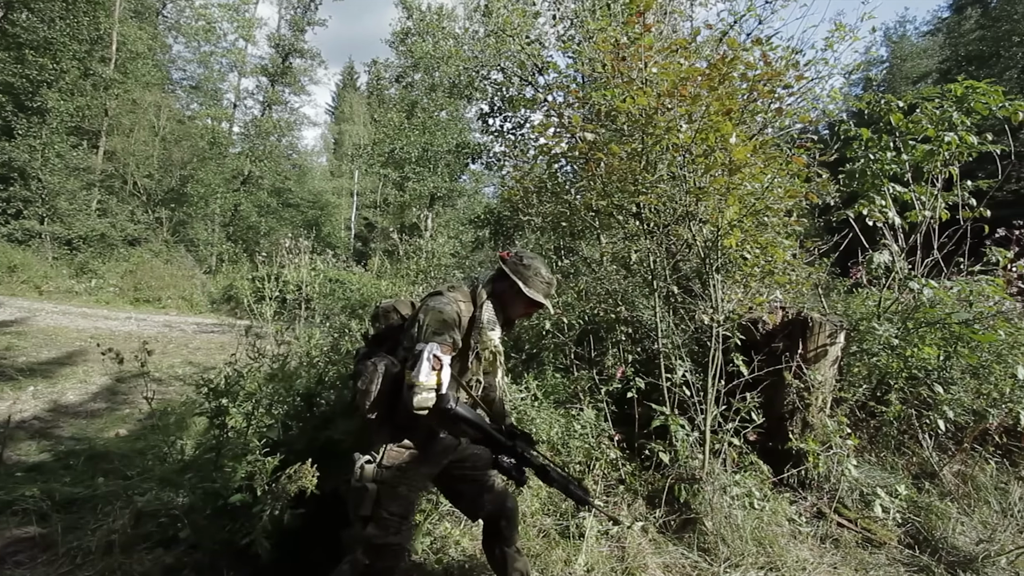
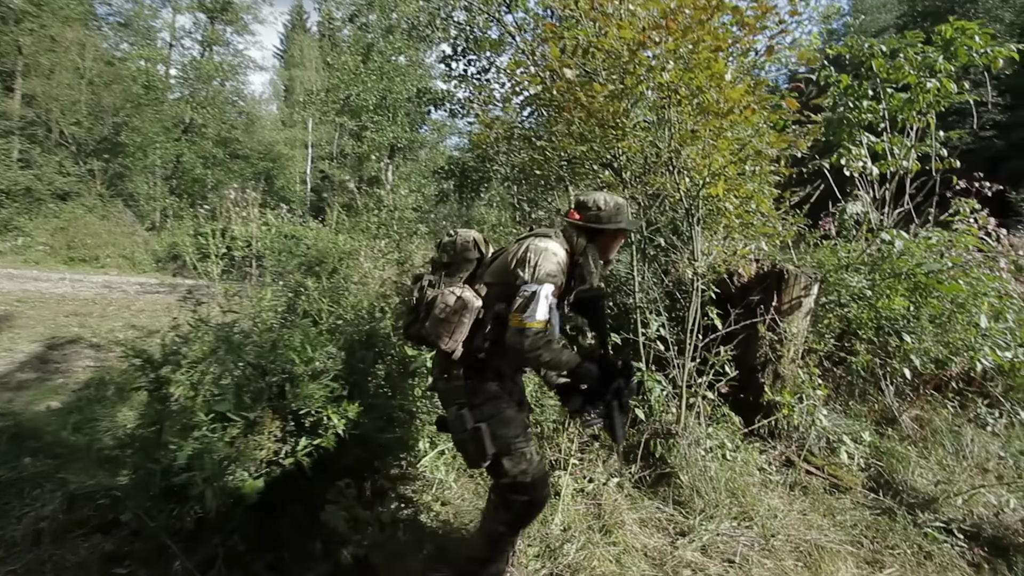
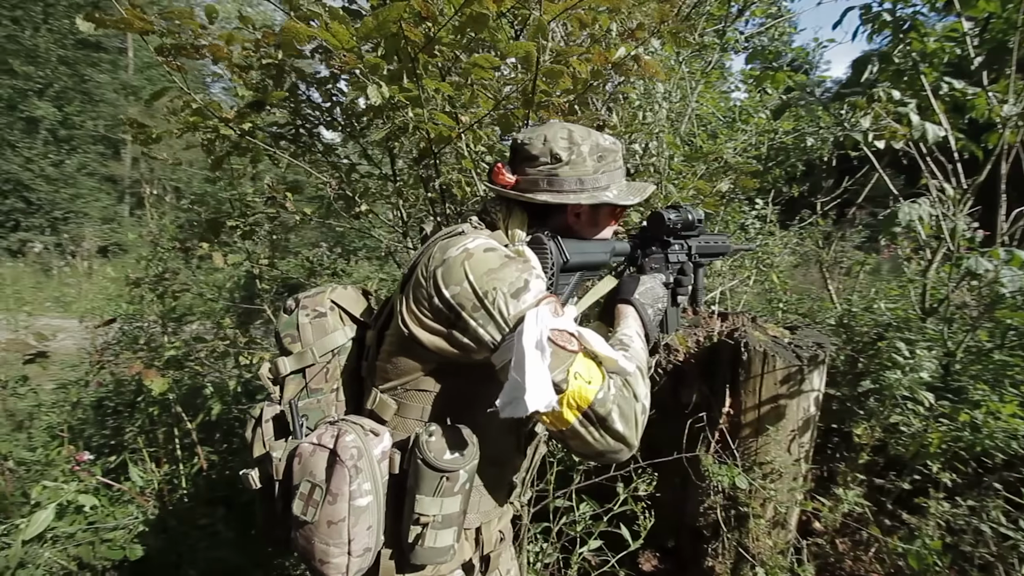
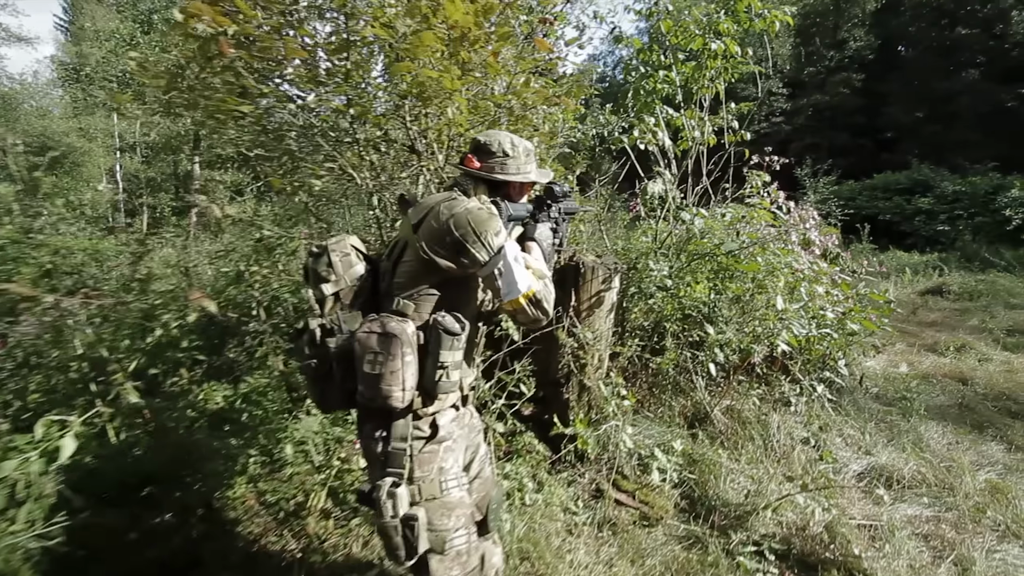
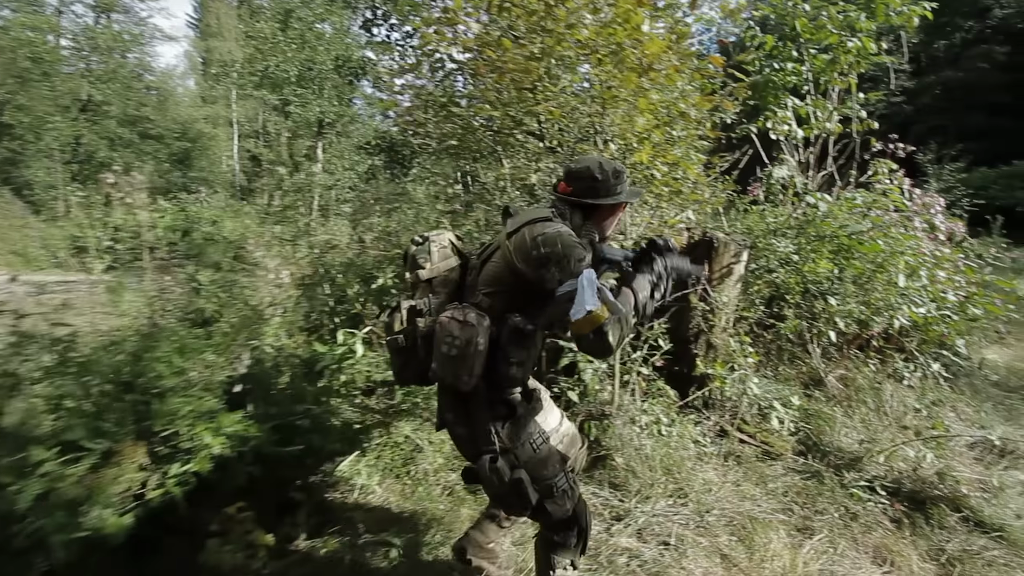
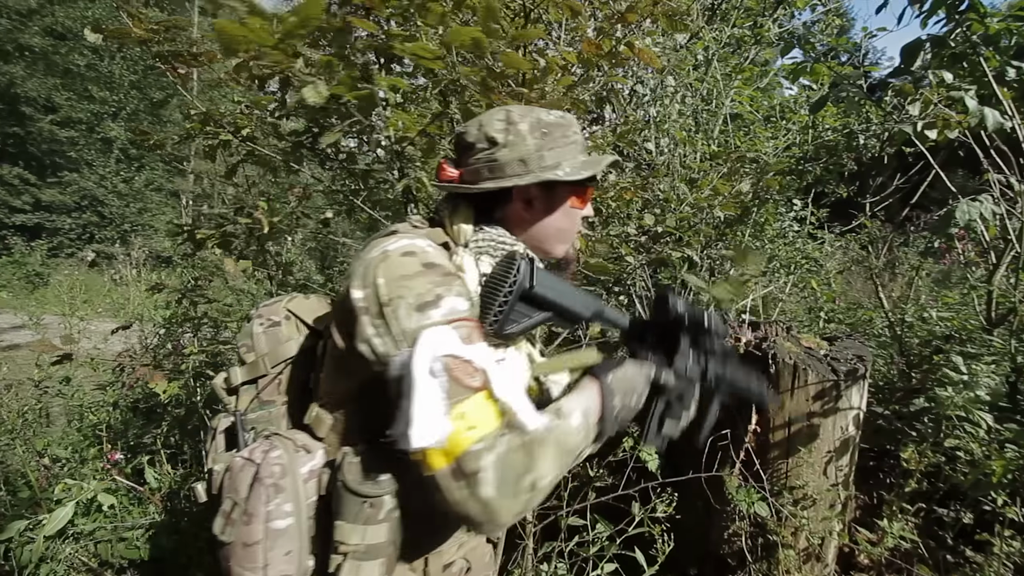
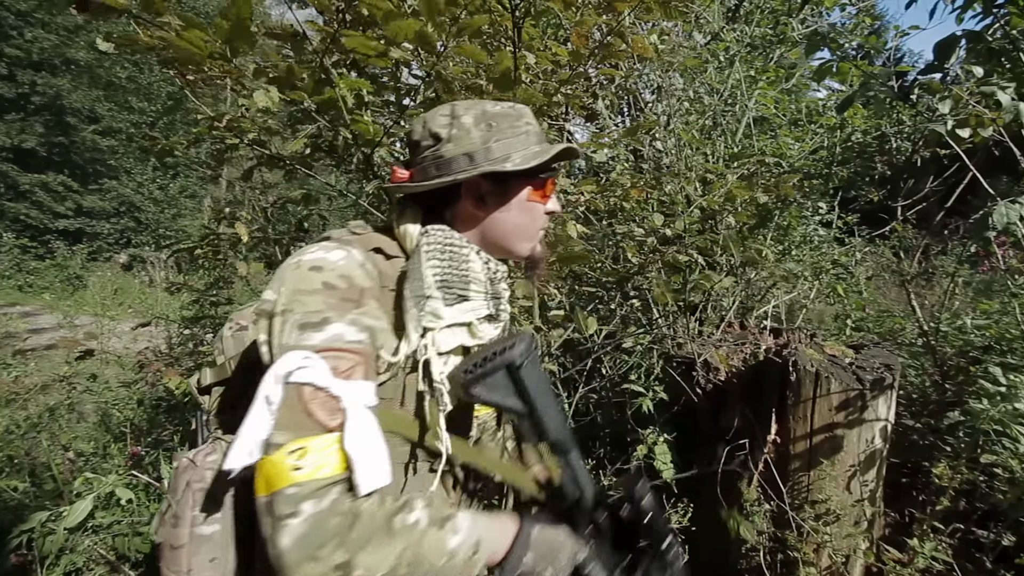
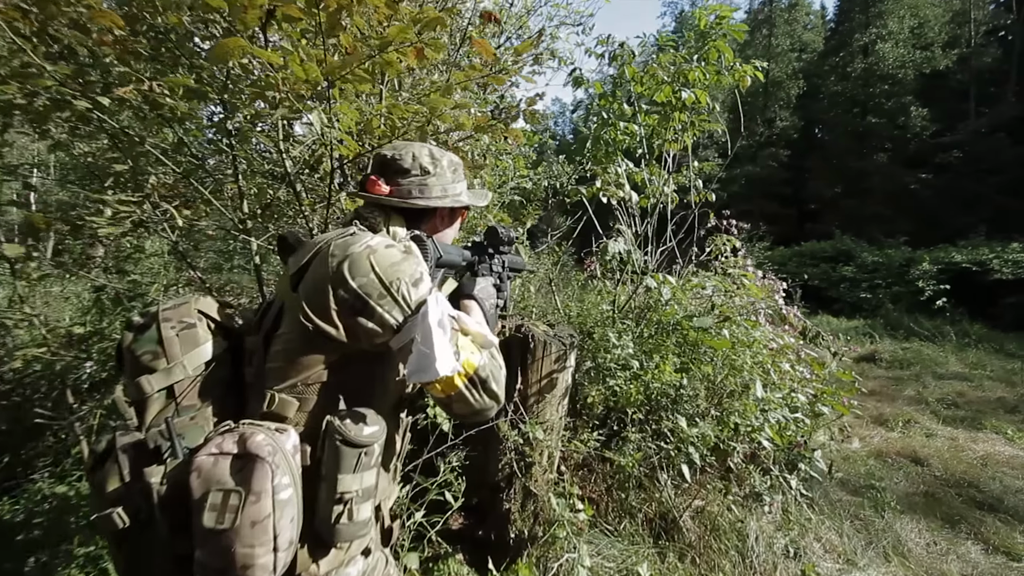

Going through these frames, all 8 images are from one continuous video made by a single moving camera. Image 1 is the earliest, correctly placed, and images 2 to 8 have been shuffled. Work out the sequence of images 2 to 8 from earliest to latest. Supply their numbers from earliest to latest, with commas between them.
2, 5, 4, 8, 3, 6, 7
